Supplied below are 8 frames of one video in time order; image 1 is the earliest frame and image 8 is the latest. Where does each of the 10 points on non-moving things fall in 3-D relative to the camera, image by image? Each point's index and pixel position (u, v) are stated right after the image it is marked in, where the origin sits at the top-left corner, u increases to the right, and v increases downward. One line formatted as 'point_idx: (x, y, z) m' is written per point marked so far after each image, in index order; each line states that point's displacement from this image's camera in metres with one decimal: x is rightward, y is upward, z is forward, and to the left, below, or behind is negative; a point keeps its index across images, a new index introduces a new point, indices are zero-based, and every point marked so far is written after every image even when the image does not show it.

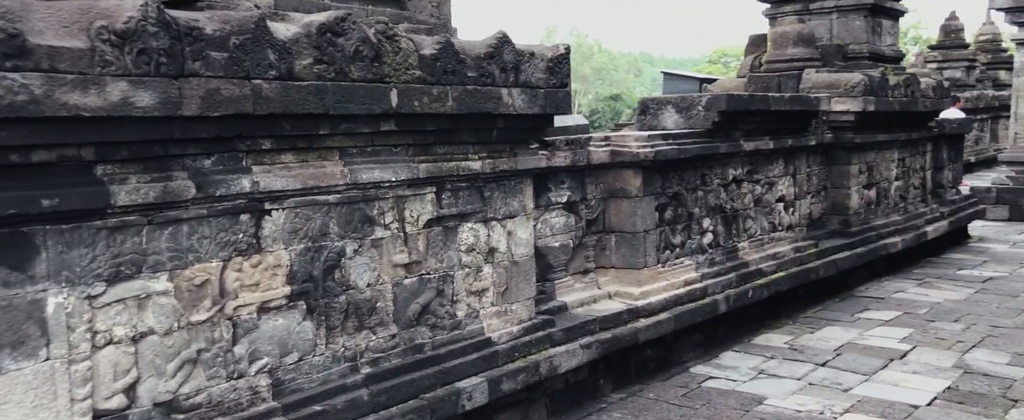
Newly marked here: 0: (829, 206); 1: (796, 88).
0: (+2.8, 0.0, +8.0) m
1: (+2.5, +1.1, +7.9) m
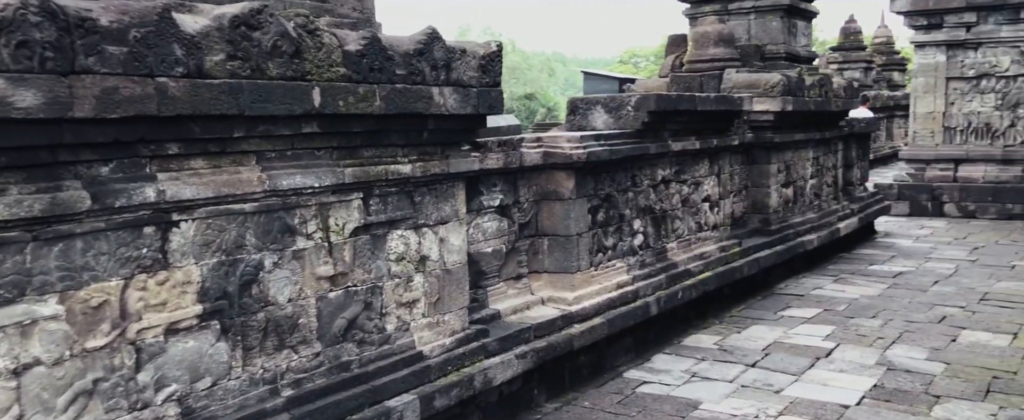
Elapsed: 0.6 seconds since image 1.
0: (+2.1, +0.1, +8.0) m
1: (+1.8, +1.1, +8.0) m
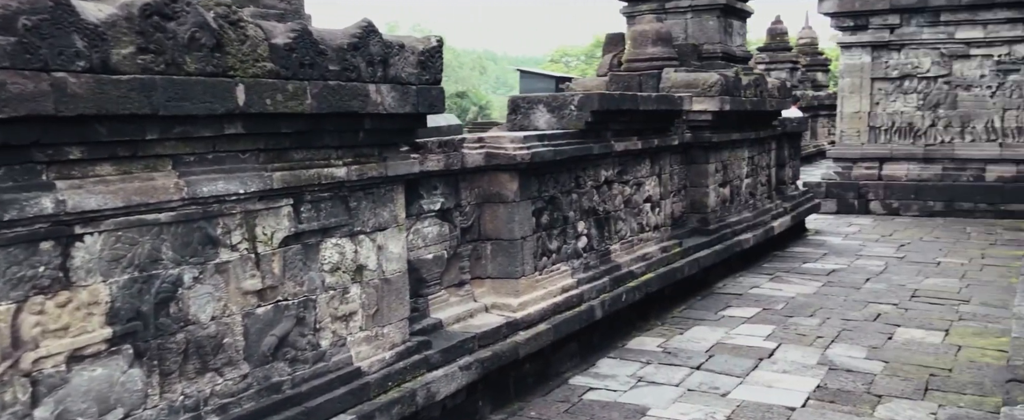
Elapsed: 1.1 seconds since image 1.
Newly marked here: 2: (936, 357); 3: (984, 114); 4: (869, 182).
0: (+1.6, 0.0, +8.0) m
1: (+1.2, +1.1, +7.9) m
2: (+2.7, -0.9, +5.7) m
3: (+6.3, +1.3, +12.3) m
4: (+5.0, +0.4, +12.9) m
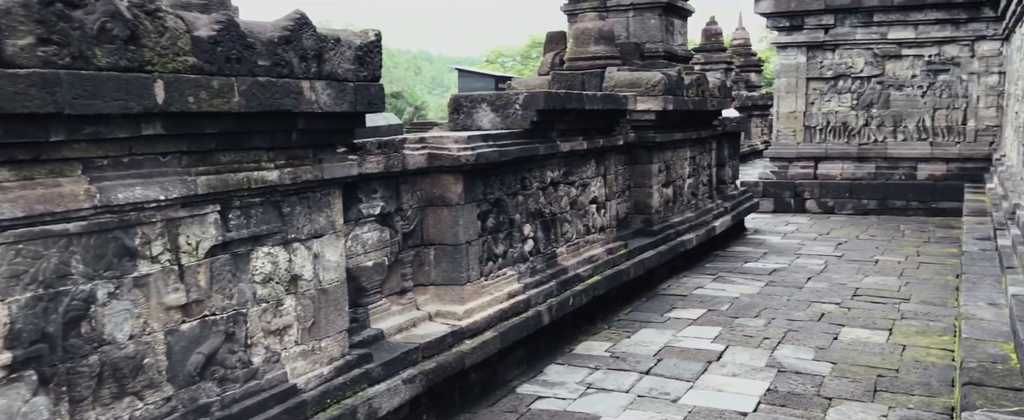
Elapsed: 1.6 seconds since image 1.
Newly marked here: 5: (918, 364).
0: (+1.1, 0.0, +7.9) m
1: (+0.7, +1.1, +7.8) m
2: (+2.3, -0.9, +5.7) m
3: (+5.5, +1.3, +12.5) m
4: (+4.1, +0.4, +13.0) m
5: (+2.5, -0.9, +5.6) m
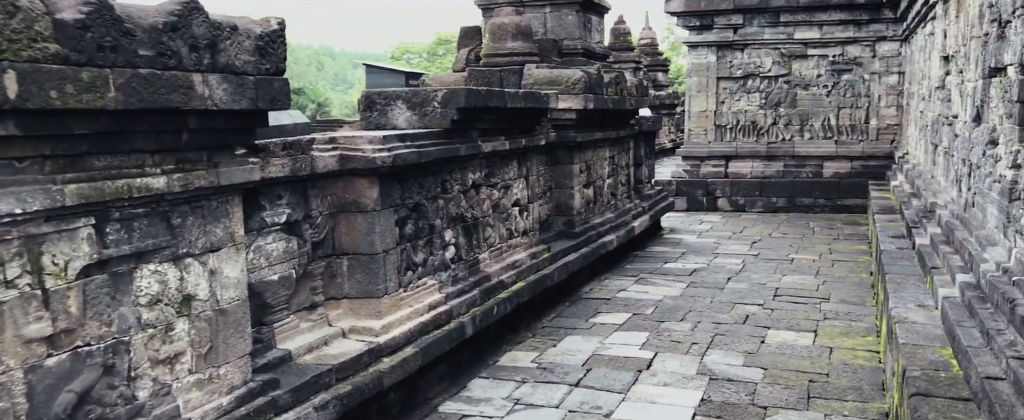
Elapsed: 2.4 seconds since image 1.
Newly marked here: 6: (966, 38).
0: (+0.4, 0.0, +7.6) m
1: (0.0, +1.0, +7.5) m
2: (+1.8, -0.9, +5.6) m
3: (+4.3, +1.4, +12.7) m
4: (+2.9, +0.4, +13.0) m
5: (+2.0, -0.9, +5.5) m
6: (+3.2, +1.2, +6.4) m
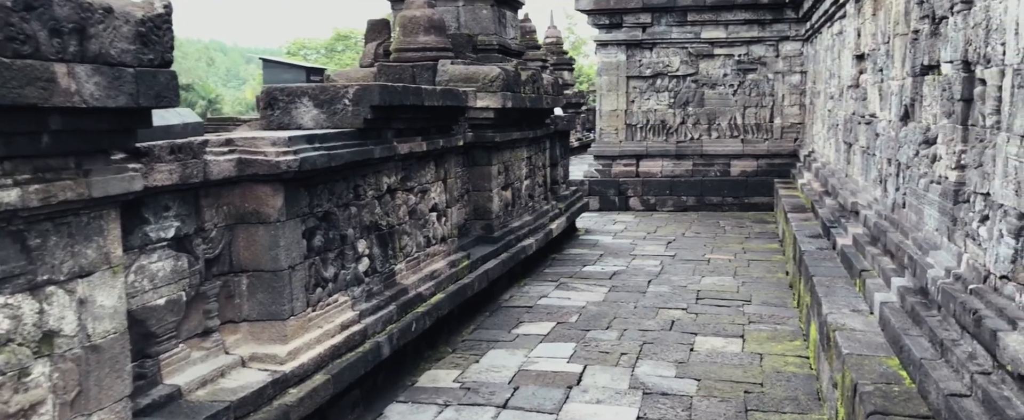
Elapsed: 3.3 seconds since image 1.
0: (-0.3, 0.0, +7.3) m
1: (-0.6, +1.0, +7.1) m
2: (+1.4, -0.9, +5.4) m
3: (+3.1, +1.4, +12.7) m
4: (+1.7, +0.4, +12.9) m
5: (+1.6, -1.0, +5.3) m
6: (+2.6, +1.2, +6.3) m
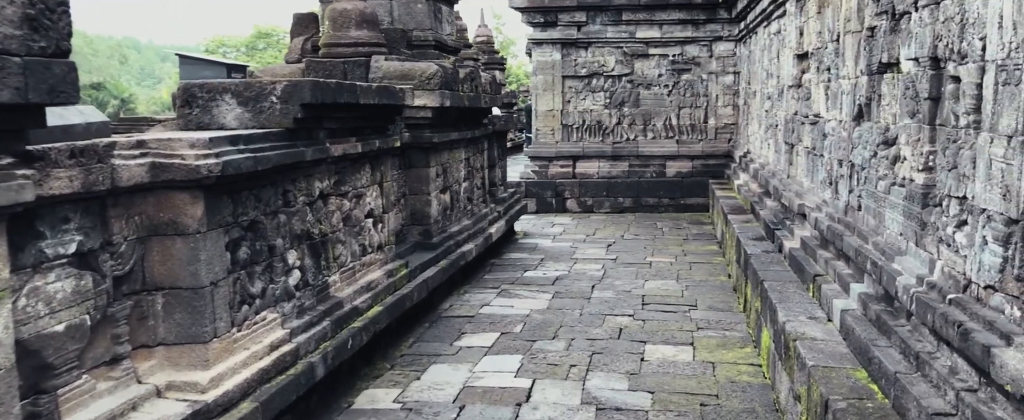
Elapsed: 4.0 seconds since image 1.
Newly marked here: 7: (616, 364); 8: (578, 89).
0: (-0.8, 0.0, +6.9) m
1: (-1.1, +1.0, +6.7) m
2: (+1.1, -1.0, +5.2) m
3: (+2.2, +1.4, +12.6) m
4: (+0.8, +0.4, +12.6) m
5: (+1.2, -1.0, +5.1) m
6: (+2.2, +1.2, +6.2) m
7: (+0.6, -0.9, +5.4) m
8: (+1.0, +1.7, +12.7) m
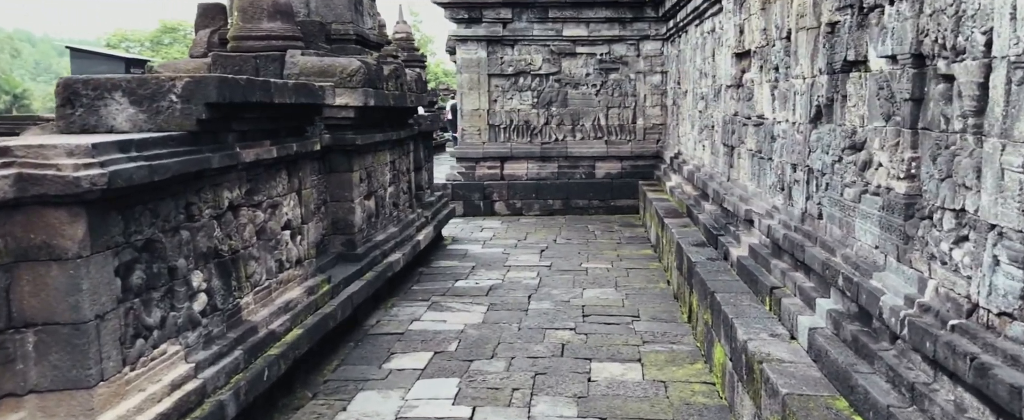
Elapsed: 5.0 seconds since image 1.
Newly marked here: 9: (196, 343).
0: (-1.3, -0.1, +6.3) m
1: (-1.5, +0.9, +6.1) m
2: (+0.7, -1.0, +4.8) m
3: (+1.2, +1.3, +12.3) m
4: (-0.2, +0.4, +12.2) m
5: (+0.9, -1.0, +4.7) m
6: (+1.8, +1.2, +5.9) m
7: (+0.3, -1.0, +4.9) m
8: (0.0, +1.6, +12.3) m
9: (-1.2, -0.5, +3.5) m
